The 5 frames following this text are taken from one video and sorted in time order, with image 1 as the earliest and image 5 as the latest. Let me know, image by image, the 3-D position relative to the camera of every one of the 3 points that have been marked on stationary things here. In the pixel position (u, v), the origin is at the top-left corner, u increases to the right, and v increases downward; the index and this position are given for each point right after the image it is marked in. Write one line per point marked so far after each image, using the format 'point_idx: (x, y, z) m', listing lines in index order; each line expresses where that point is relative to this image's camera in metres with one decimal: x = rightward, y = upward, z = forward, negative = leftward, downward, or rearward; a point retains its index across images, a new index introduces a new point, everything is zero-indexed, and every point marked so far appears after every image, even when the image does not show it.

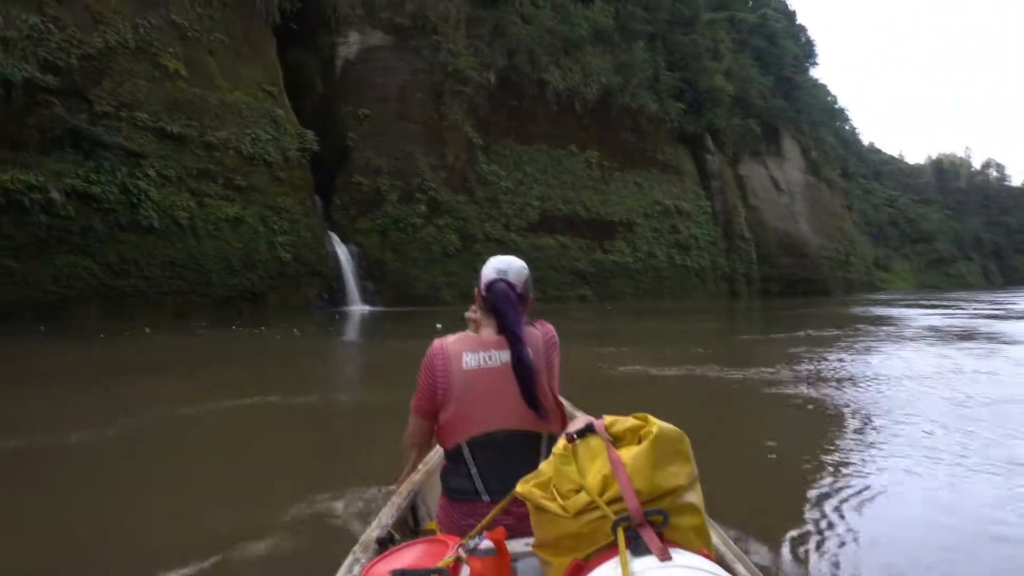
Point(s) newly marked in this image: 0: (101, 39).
0: (-7.3, +4.4, +12.5) m
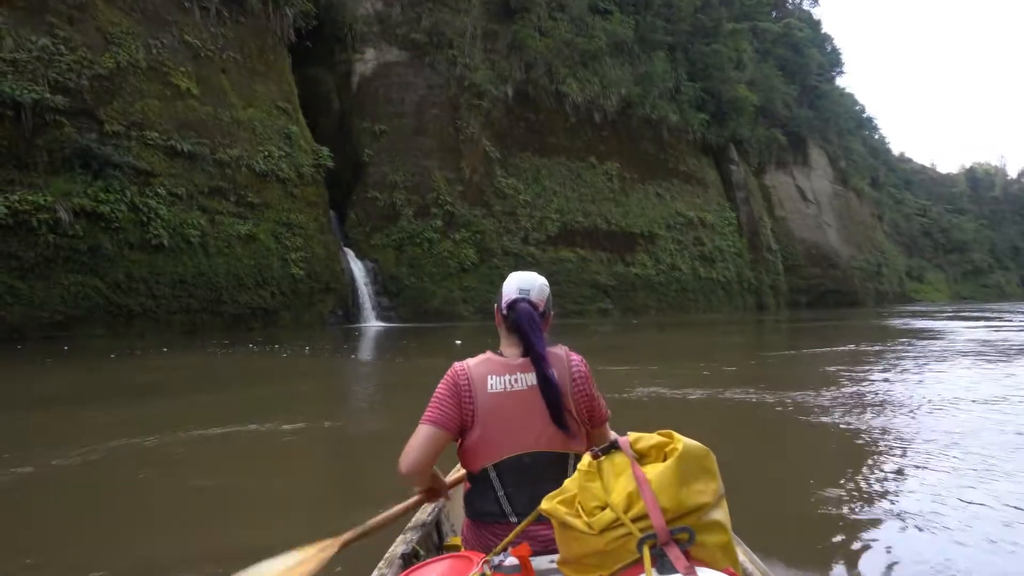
0: (-7.1, +4.1, +12.5) m
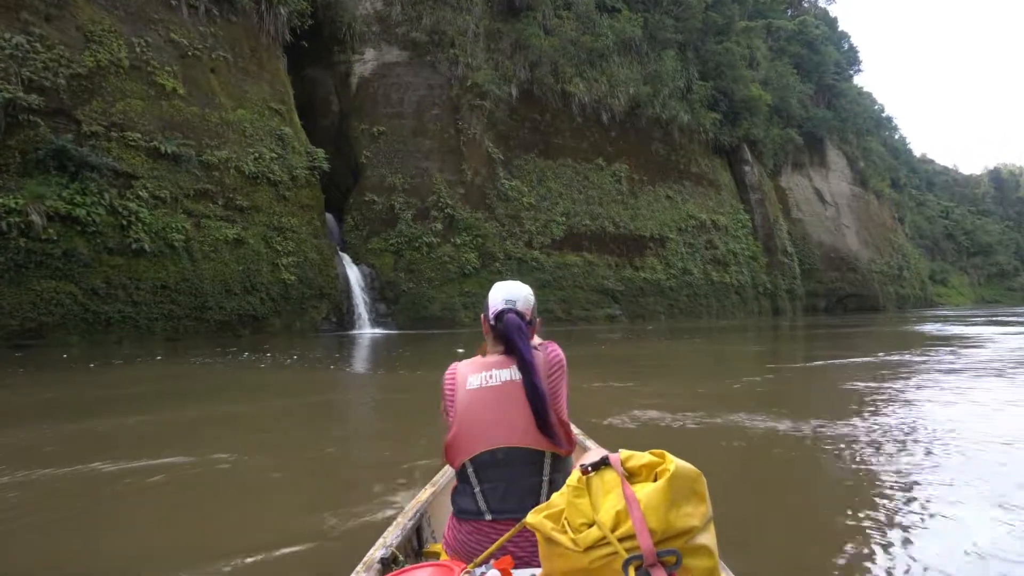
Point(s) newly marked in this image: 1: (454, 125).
0: (-7.2, +4.0, +12.1) m
1: (-1.6, +4.5, +19.5) m
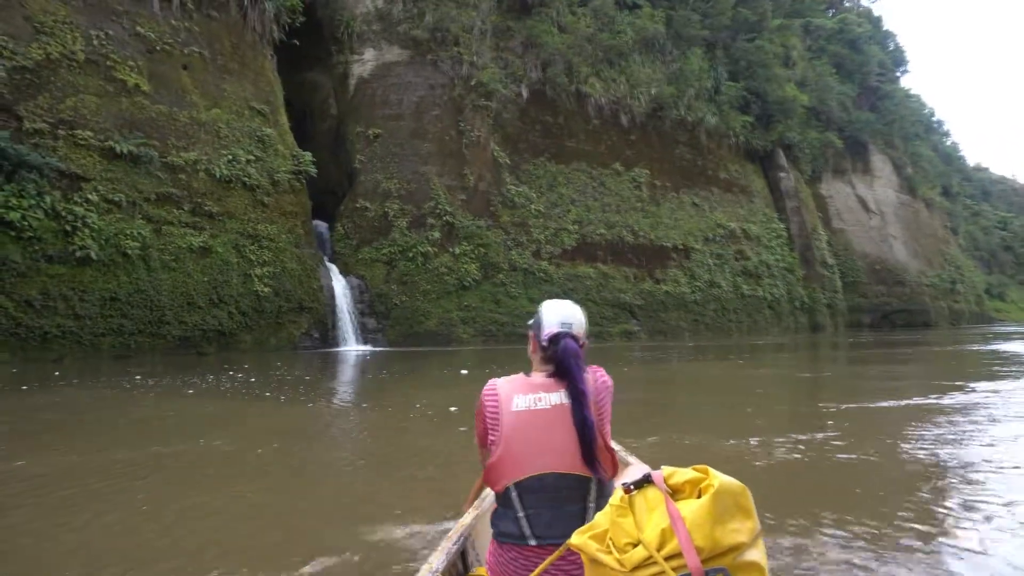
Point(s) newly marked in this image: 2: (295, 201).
0: (-7.5, +3.8, +11.1) m
1: (-1.4, +4.2, +18.3) m
2: (-4.5, +1.8, +14.4) m
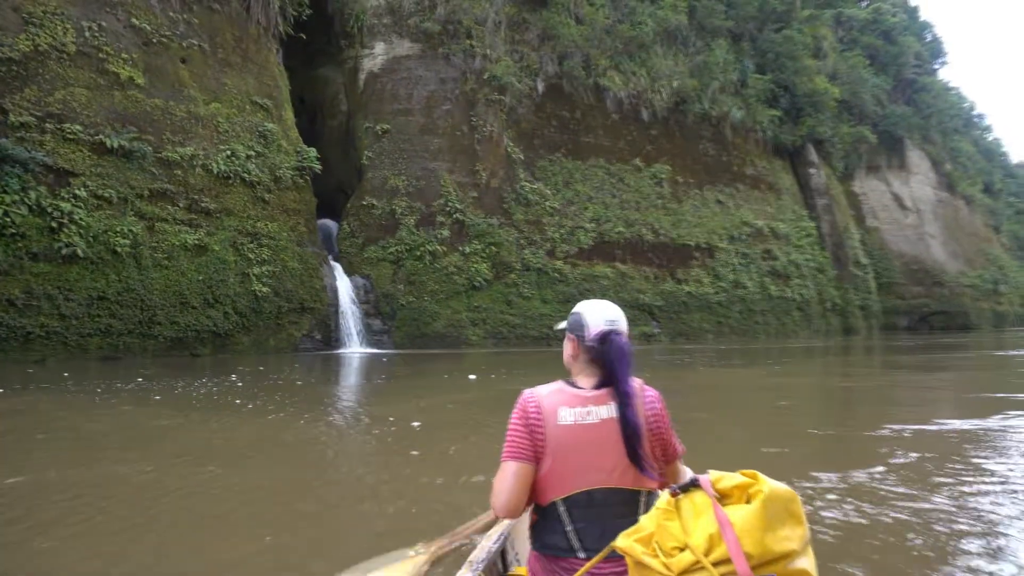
0: (-7.4, +3.8, +10.8) m
1: (-1.1, +4.2, +17.7) m
2: (-4.3, +1.8, +14.0) m
